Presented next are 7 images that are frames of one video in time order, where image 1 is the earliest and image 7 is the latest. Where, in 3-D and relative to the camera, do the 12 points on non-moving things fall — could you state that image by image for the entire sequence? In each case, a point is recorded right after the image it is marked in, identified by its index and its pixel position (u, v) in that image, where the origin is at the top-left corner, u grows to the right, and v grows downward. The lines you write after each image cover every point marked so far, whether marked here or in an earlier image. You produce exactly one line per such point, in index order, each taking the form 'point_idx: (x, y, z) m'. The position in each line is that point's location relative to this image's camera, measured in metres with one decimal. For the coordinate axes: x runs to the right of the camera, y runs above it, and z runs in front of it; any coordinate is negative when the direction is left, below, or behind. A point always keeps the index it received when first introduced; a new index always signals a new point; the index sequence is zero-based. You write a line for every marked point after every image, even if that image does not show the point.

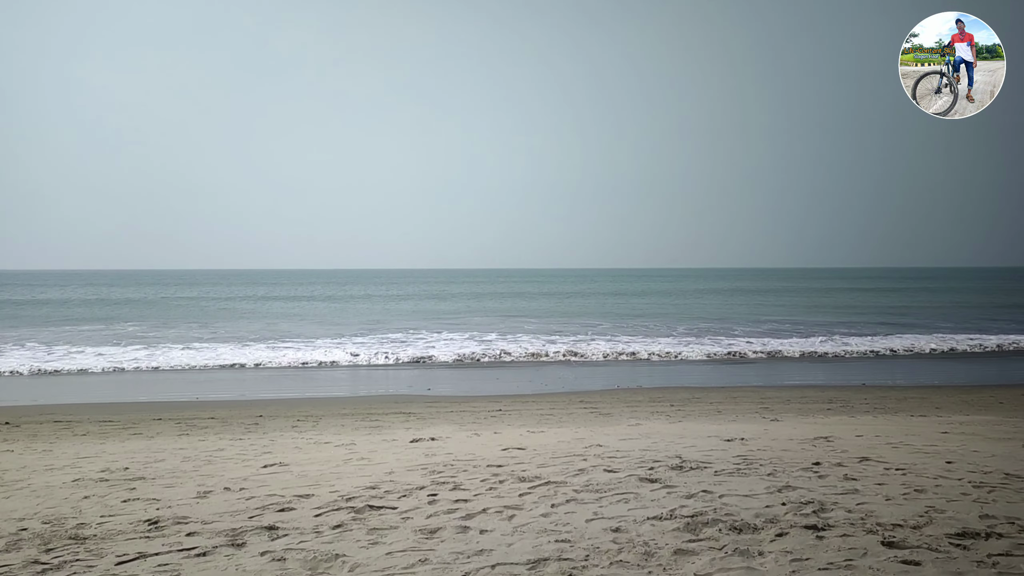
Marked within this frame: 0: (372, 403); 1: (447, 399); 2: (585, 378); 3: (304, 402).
0: (-3.0, -2.5, +12.5) m
1: (-1.5, -2.6, +13.1) m
2: (+2.1, -2.5, +15.9) m
3: (-4.4, -2.5, +12.8) m
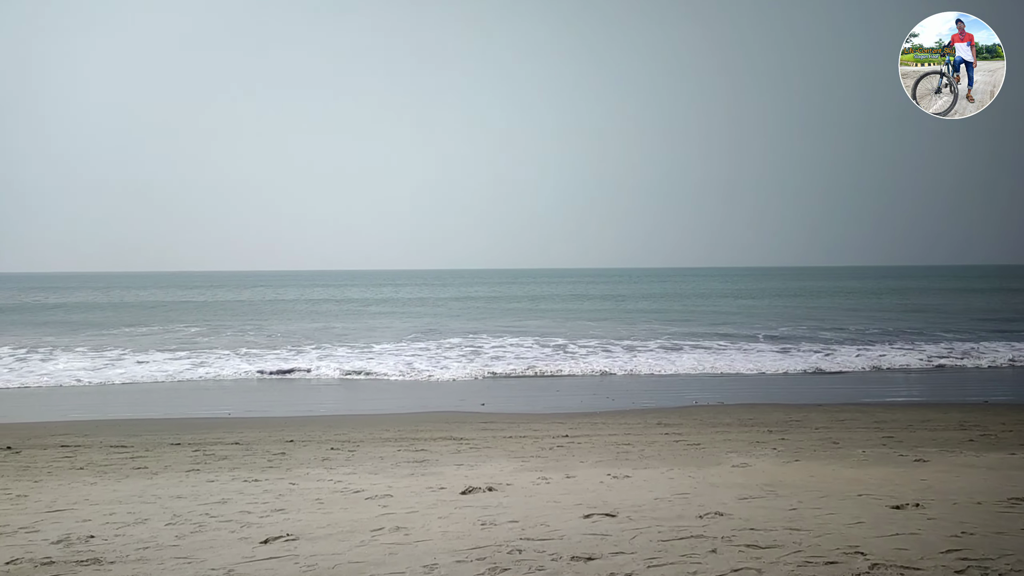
0: (-1.8, -2.6, +11.0) m
1: (-0.2, -2.6, +11.5) m
2: (+3.6, -2.6, +14.0) m
3: (-3.2, -2.6, +11.4) m
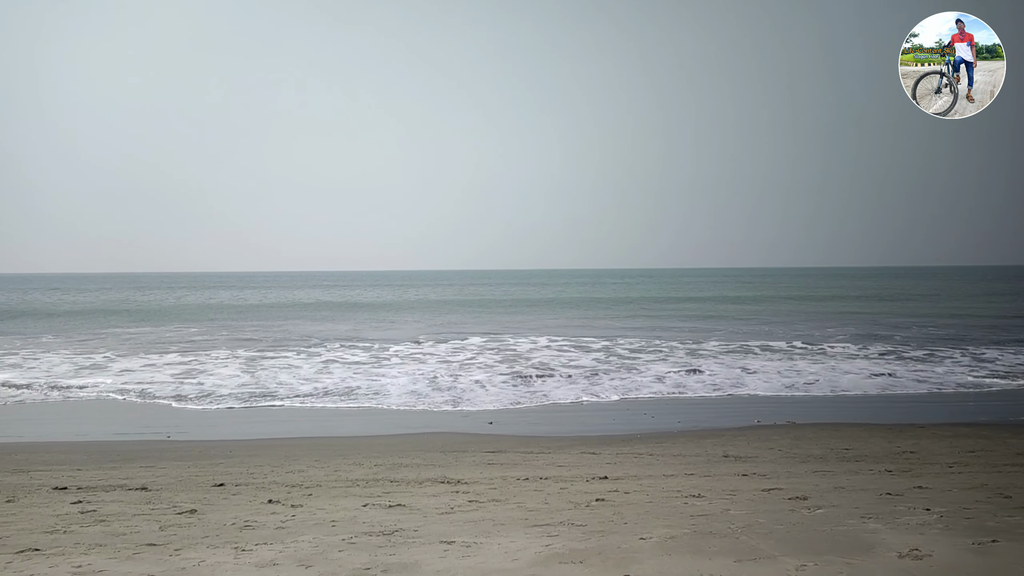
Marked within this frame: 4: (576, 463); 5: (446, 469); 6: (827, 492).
0: (-1.6, -2.4, +8.3) m
1: (+0.1, -2.4, +8.7) m
2: (+3.9, -2.4, +11.2) m
3: (-2.9, -2.4, +8.7) m
4: (+0.9, -2.4, +7.6) m
5: (-0.9, -2.3, +7.4) m
6: (+3.4, -2.2, +6.2) m
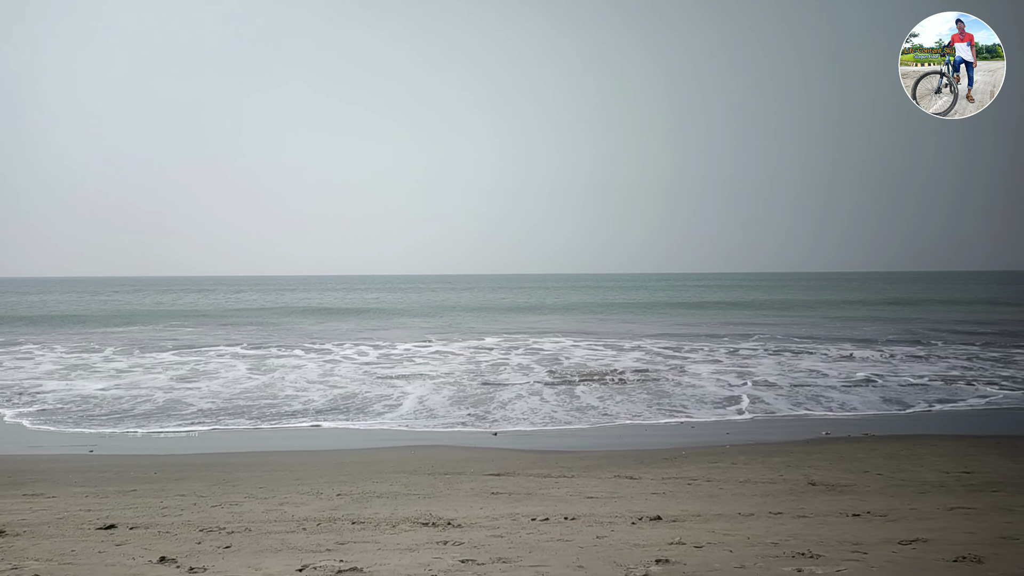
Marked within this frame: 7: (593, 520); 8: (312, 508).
0: (-1.4, -2.1, +6.2) m
1: (+0.2, -2.1, +6.7) m
2: (+4.0, -2.1, +9.1) m
3: (-2.8, -2.1, +6.7) m
4: (+1.0, -2.0, +5.6) m
5: (-0.8, -2.0, +5.3) m
6: (+3.6, -1.9, +4.2) m
7: (+0.7, -2.0, +4.8) m
8: (-1.8, -2.0, +5.2) m
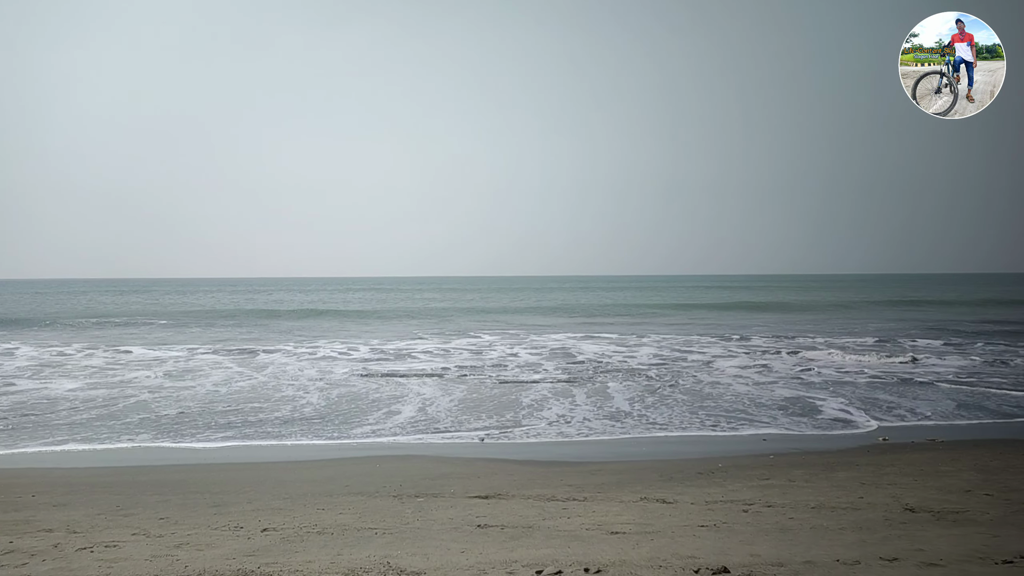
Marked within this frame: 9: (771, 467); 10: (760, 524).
0: (-1.5, -1.7, +4.7) m
1: (+0.1, -1.8, +5.1) m
2: (+3.9, -1.8, +7.6) m
3: (-2.8, -1.8, +5.1) m
4: (+0.9, -1.7, +4.0) m
5: (-0.8, -1.7, +3.8) m
6: (+3.5, -1.5, +2.7) m
7: (+0.7, -1.6, +3.3) m
8: (-1.9, -1.7, +3.6) m
9: (+2.7, -1.8, +5.8) m
10: (+1.8, -1.7, +4.1) m
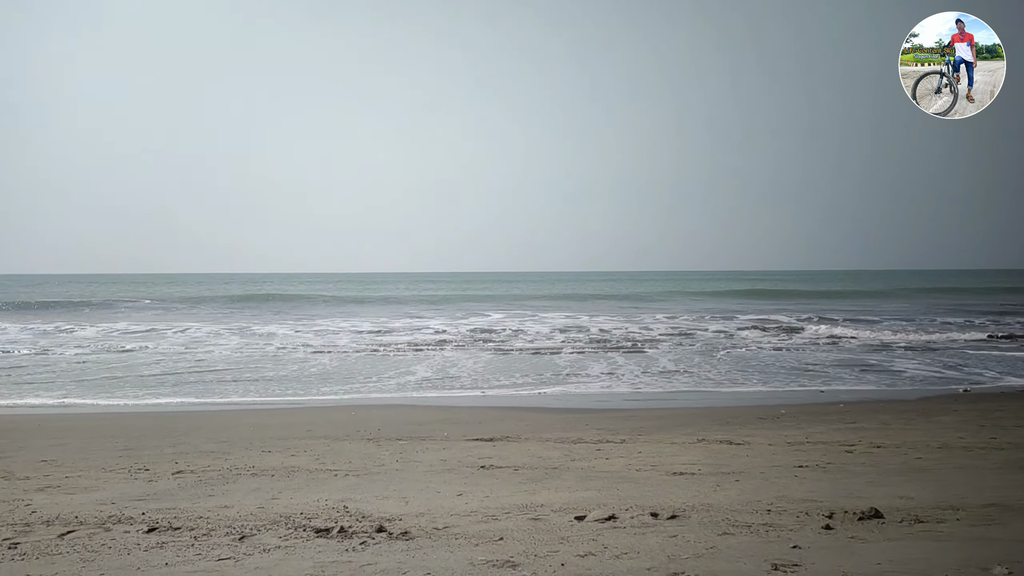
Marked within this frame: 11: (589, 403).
0: (-1.4, -0.9, +3.5) m
1: (+0.2, -1.0, +3.9) m
2: (+4.0, -1.0, +6.4) m
3: (-2.7, -1.0, +3.9) m
4: (+1.0, -0.9, +2.8) m
5: (-0.7, -0.9, +2.6) m
6: (+3.6, -0.7, +1.5) m
7: (+0.8, -0.8, +2.1) m
8: (-1.8, -0.9, +2.4) m
9: (+2.8, -1.0, +4.6) m
10: (+1.9, -0.9, +2.9) m
11: (+0.6, -1.1, +5.3) m
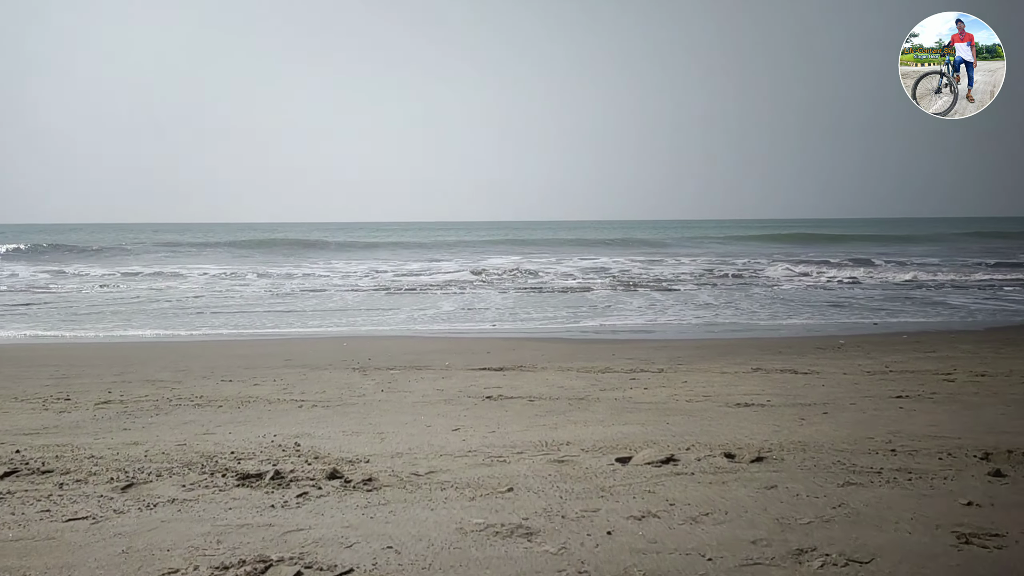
0: (-1.3, -0.4, +2.9) m
1: (+0.3, -0.4, +3.3) m
2: (+4.1, -0.2, +5.7) m
3: (-2.7, -0.4, +3.3) m
4: (+1.1, -0.4, +2.2) m
5: (-0.7, -0.4, +2.0) m
6: (+3.6, -0.4, +0.7) m
7: (+0.8, -0.4, +1.4) m
8: (-1.7, -0.5, +1.9) m
9: (+2.8, -0.4, +3.9) m
10: (+1.9, -0.4, +2.3) m
11: (+0.7, -0.4, +4.6) m
